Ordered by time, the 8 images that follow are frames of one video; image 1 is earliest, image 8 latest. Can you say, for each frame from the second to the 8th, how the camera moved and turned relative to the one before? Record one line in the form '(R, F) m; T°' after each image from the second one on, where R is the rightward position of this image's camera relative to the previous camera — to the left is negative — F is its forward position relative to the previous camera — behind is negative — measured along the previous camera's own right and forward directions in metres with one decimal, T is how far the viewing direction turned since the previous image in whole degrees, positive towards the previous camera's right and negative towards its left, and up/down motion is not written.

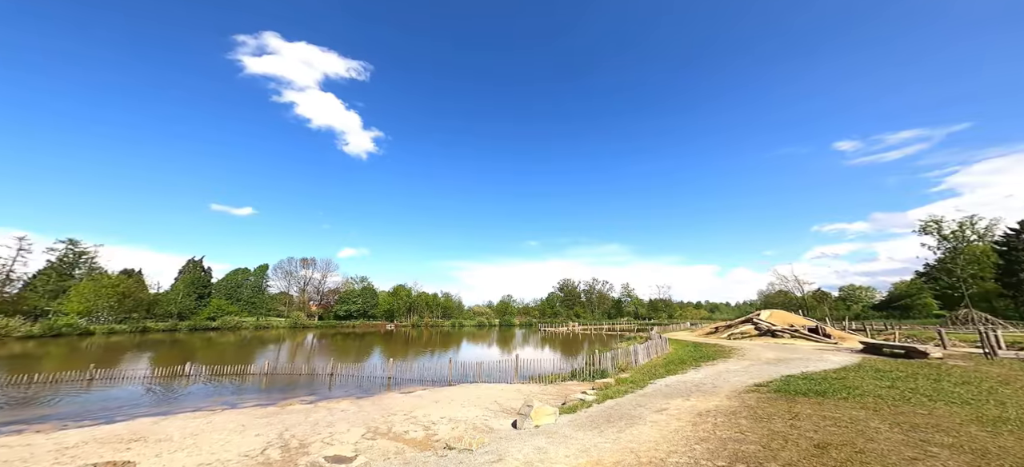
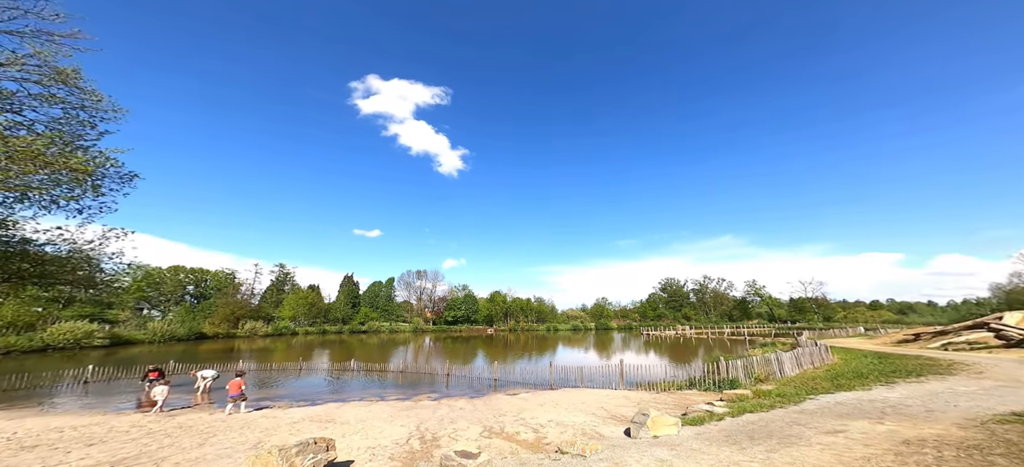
(-0.1, 0.0) m; -13°
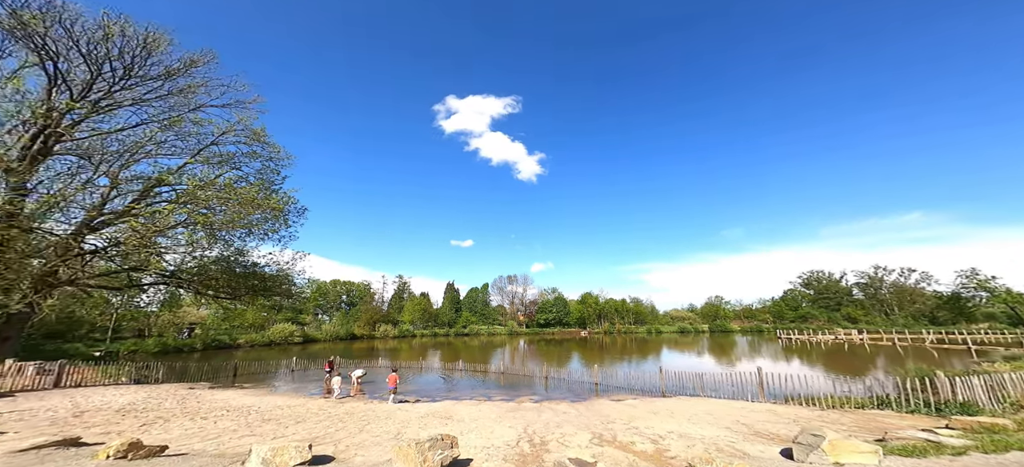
(-0.2, 0.0) m; -13°
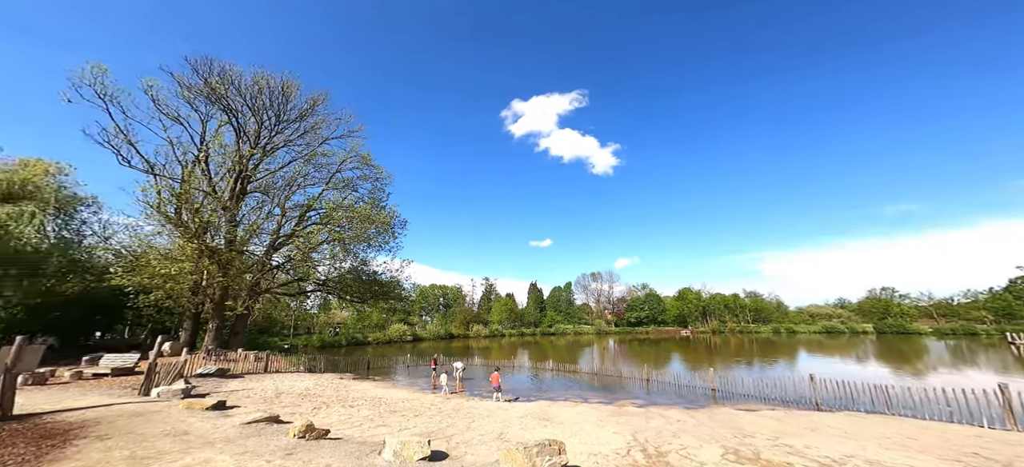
(-0.3, +0.2) m; -12°
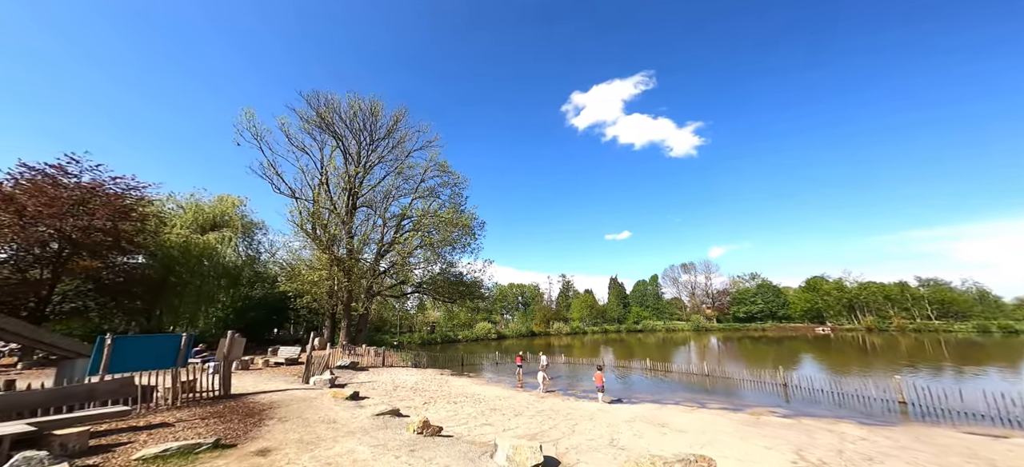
(-0.8, +0.4) m; -11°
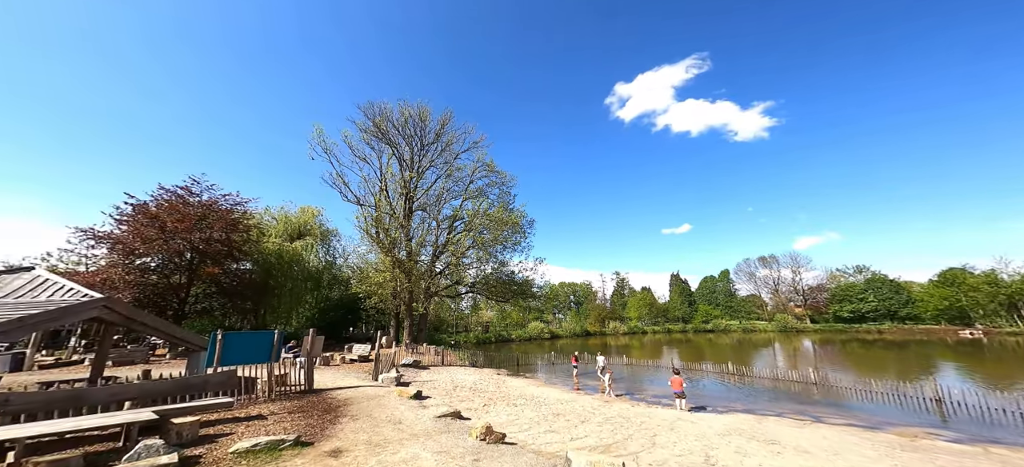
(-0.5, +1.1) m; -7°
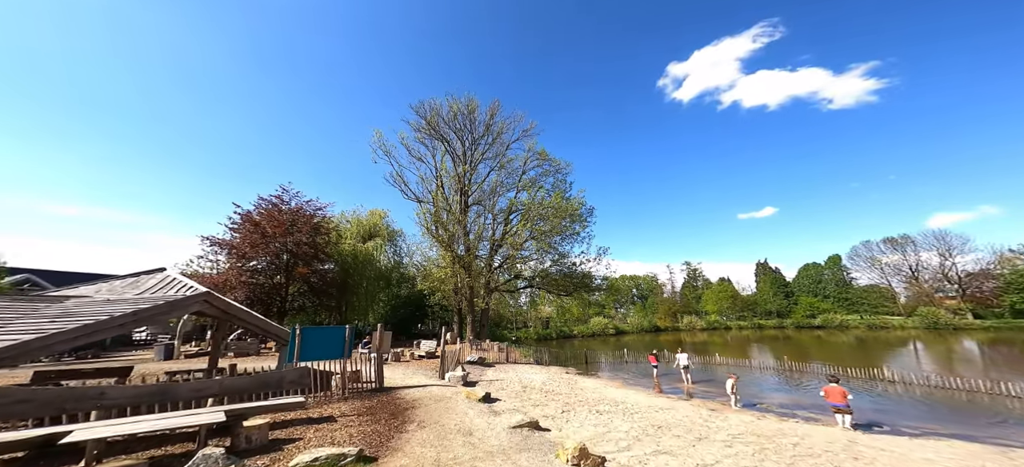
(-0.9, +2.3) m; -8°
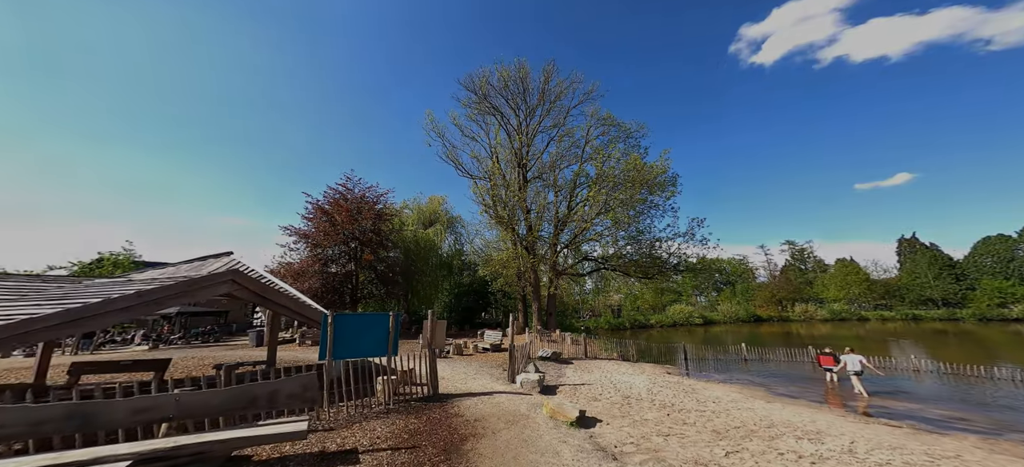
(-1.7, +6.9) m; -9°
